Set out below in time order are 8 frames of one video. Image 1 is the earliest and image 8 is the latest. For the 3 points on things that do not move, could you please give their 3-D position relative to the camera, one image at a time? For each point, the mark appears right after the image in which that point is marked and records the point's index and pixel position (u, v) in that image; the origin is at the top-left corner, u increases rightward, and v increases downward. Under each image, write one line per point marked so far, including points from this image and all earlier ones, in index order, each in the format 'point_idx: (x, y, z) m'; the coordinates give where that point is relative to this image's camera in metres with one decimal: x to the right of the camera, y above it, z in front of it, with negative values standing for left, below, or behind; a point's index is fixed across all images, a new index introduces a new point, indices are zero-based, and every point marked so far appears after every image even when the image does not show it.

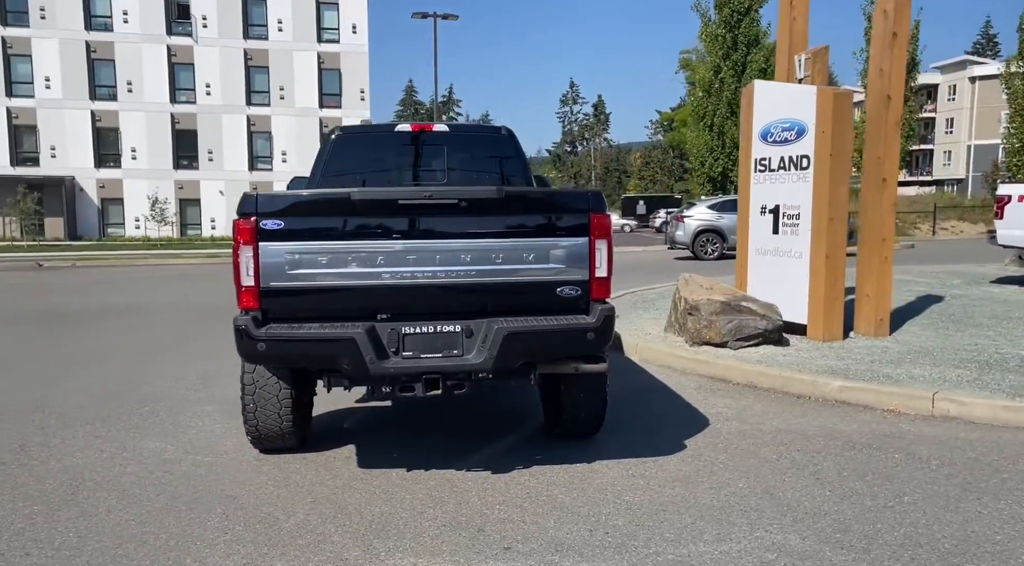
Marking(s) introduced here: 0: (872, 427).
0: (+2.6, -1.1, +6.4) m
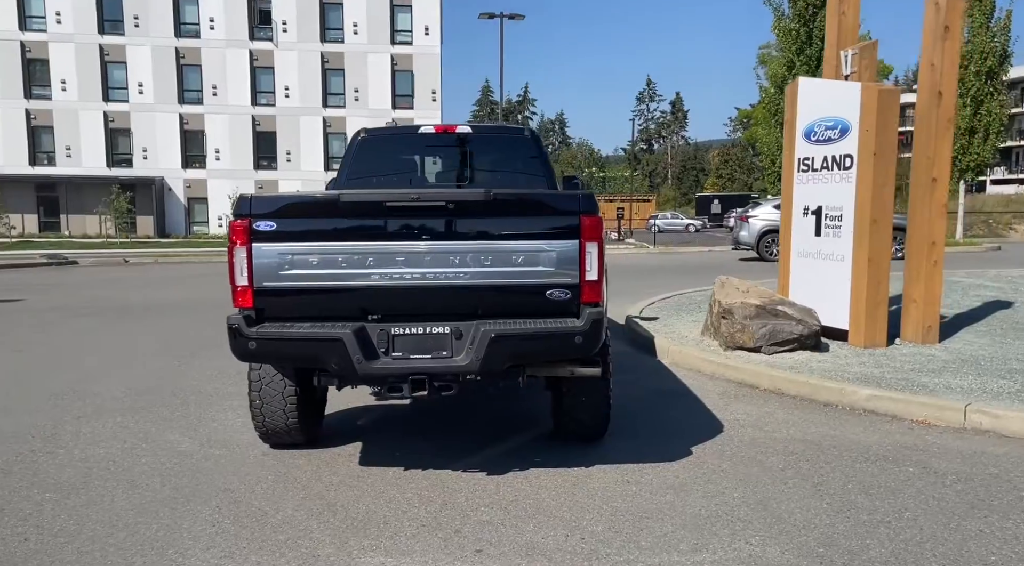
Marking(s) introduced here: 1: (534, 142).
0: (+2.7, -1.1, +6.1) m
1: (+0.2, +1.2, +7.6) m
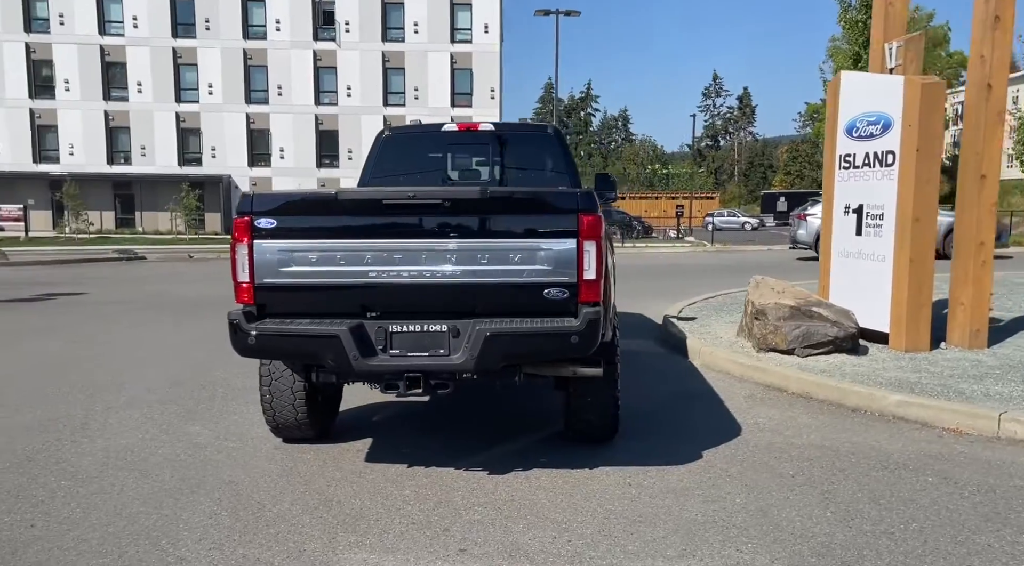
0: (+2.8, -1.1, +5.9) m
1: (+0.4, +1.2, +7.5) m
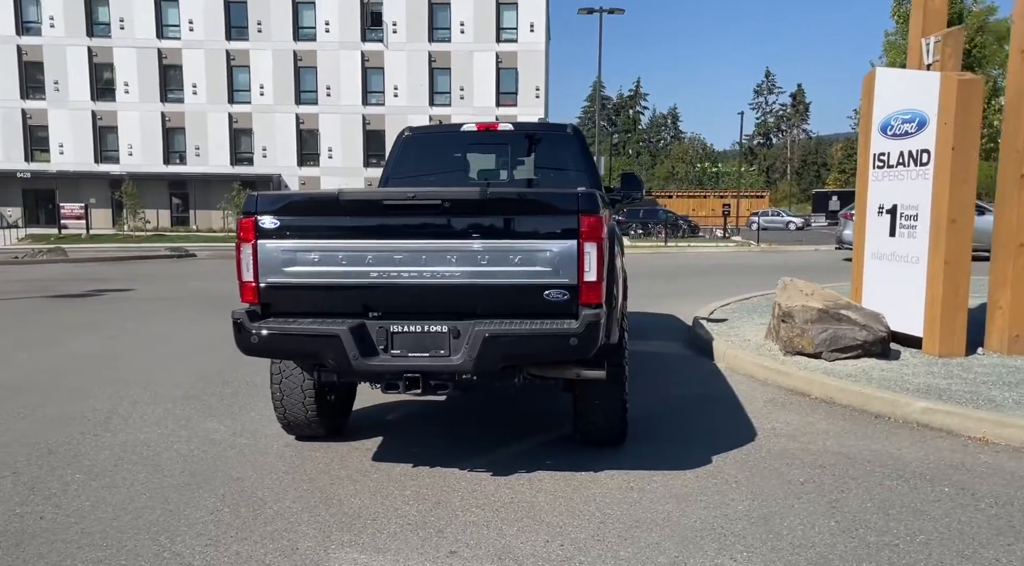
0: (+2.8, -1.1, +5.7) m
1: (+0.6, +1.2, +7.5) m
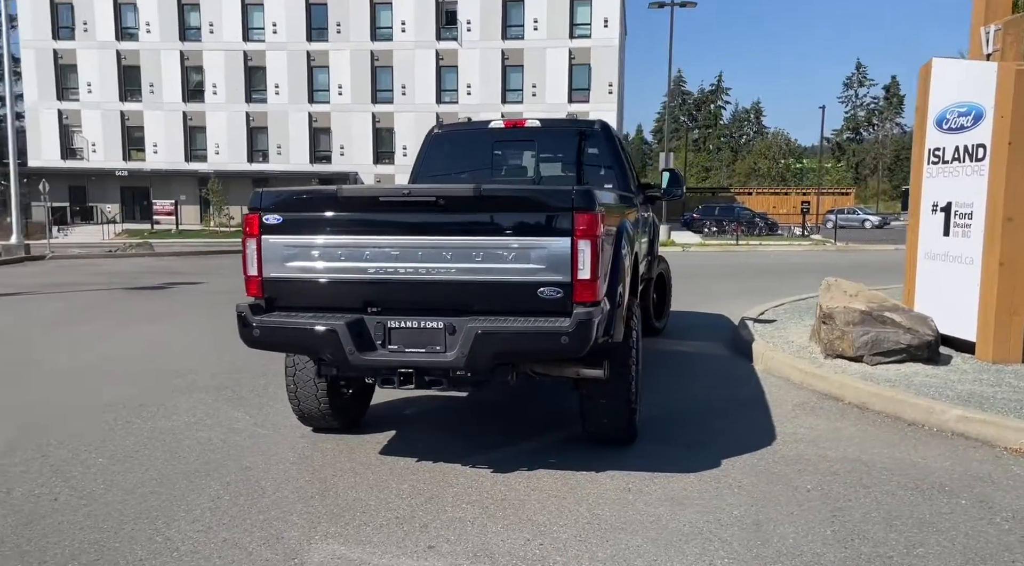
0: (+2.9, -1.1, +5.4) m
1: (+0.8, +1.3, +7.4) m
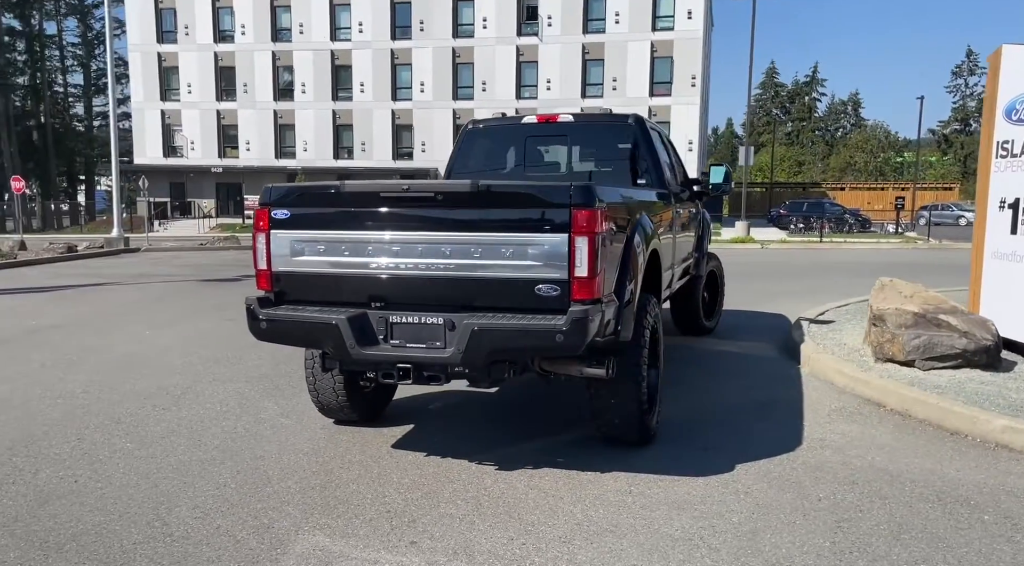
0: (+2.9, -1.1, +5.1) m
1: (+1.1, +1.3, +7.2) m
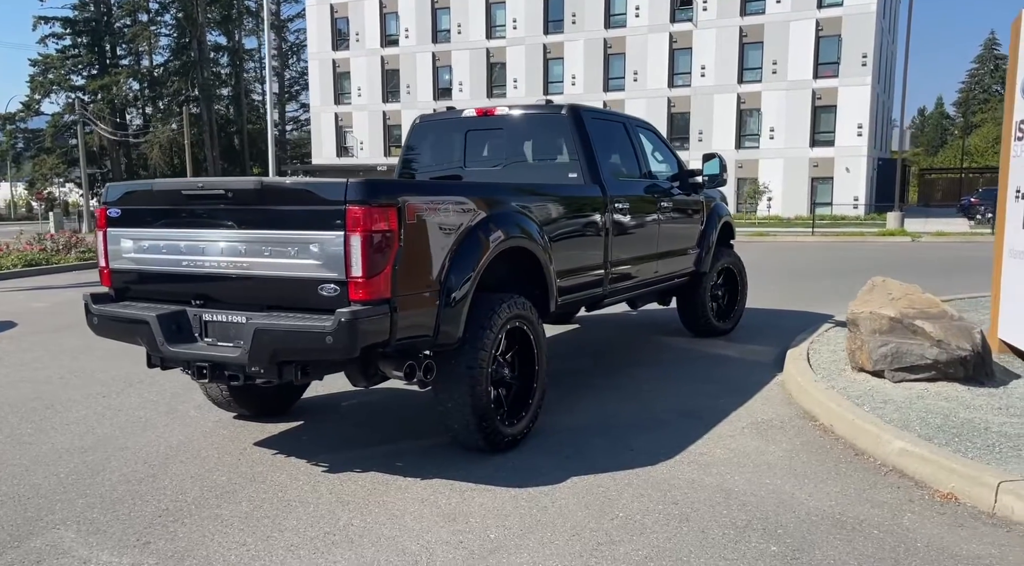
0: (+1.7, -1.2, +4.3) m
1: (+0.5, +1.3, +6.8) m
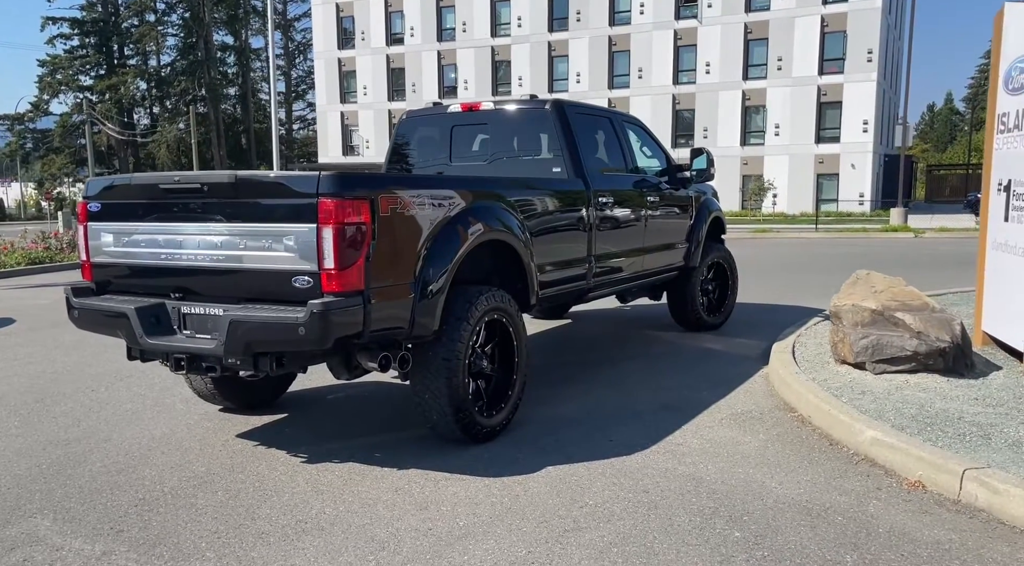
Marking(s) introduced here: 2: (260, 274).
0: (+1.6, -1.1, +4.3) m
1: (+0.3, +1.3, +6.8) m
2: (-1.4, 0.0, +4.8) m
